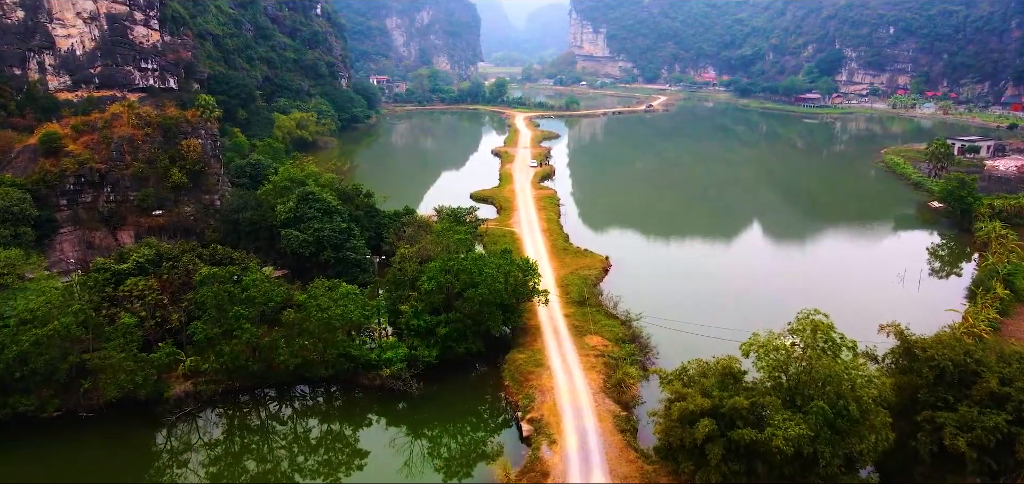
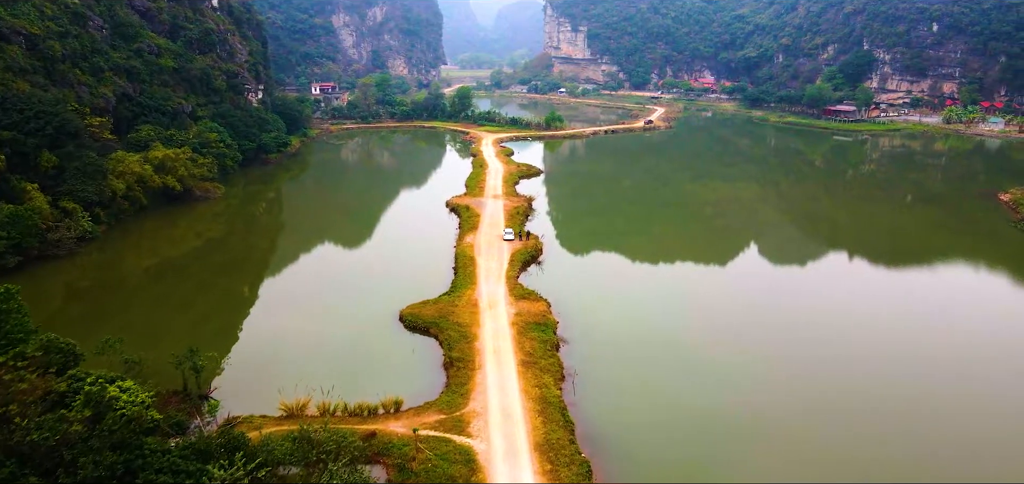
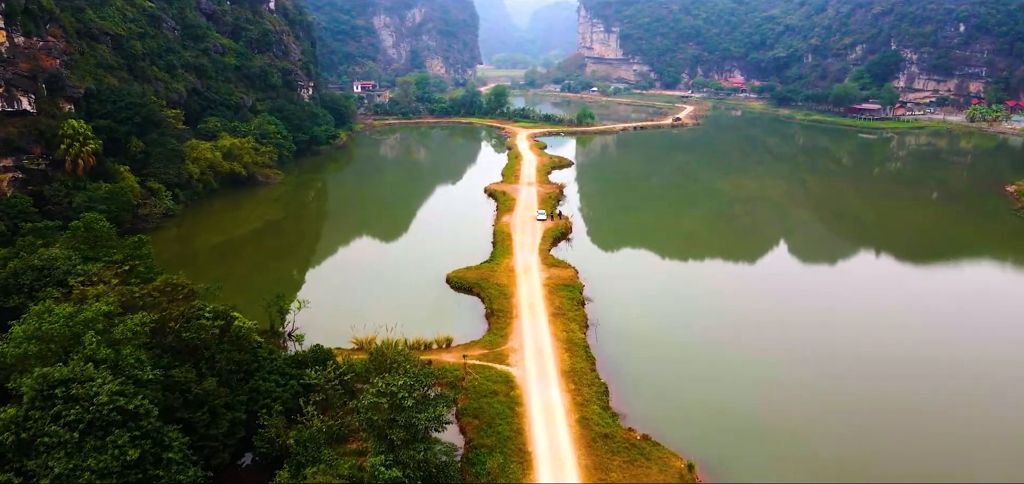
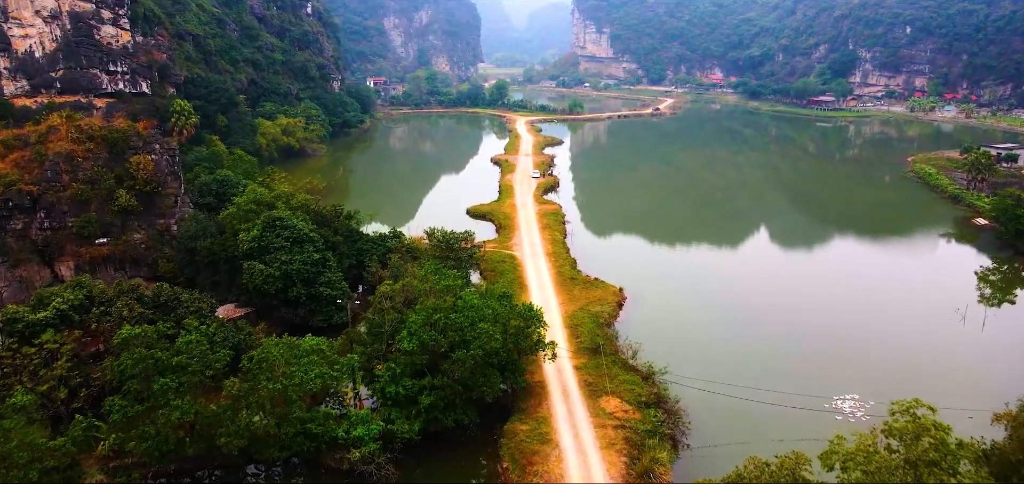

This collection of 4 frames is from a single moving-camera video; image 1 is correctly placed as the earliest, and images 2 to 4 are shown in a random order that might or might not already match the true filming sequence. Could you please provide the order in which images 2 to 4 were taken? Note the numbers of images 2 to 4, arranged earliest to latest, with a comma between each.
4, 3, 2
